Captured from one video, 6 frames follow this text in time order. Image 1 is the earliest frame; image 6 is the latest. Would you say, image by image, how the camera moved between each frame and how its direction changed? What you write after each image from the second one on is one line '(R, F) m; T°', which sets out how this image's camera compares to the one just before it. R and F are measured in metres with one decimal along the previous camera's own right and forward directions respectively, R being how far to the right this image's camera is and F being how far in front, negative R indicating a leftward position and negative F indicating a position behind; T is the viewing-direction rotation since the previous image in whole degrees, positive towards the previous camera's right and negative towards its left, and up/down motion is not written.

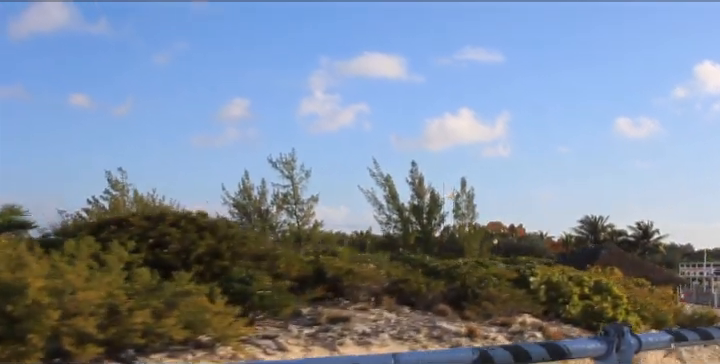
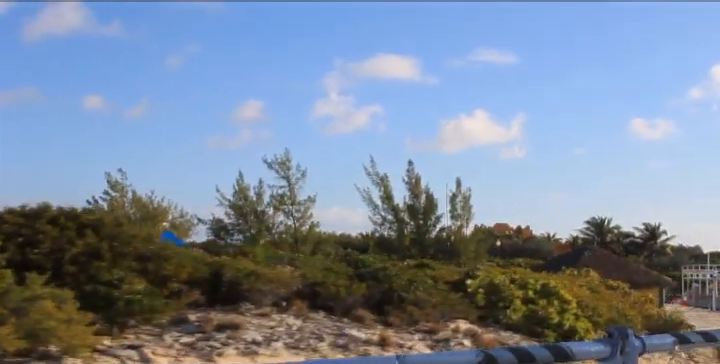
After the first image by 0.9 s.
(+1.2, +0.9) m; -1°
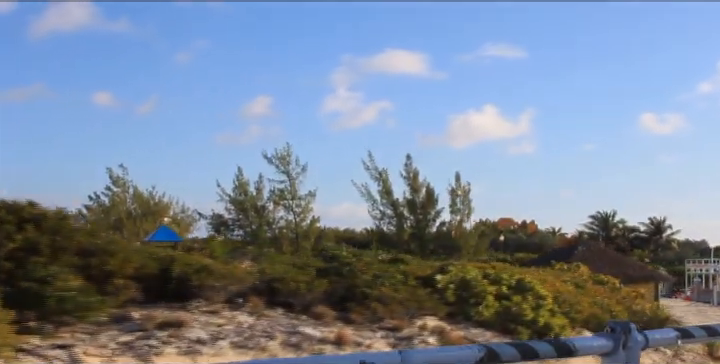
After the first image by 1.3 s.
(+0.6, +0.4) m; -1°
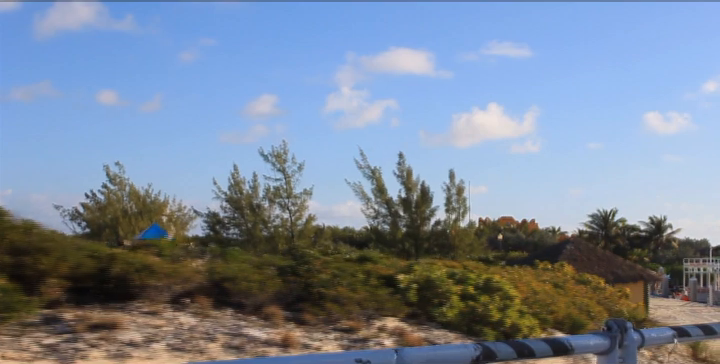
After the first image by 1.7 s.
(+0.6, +0.4) m; 0°
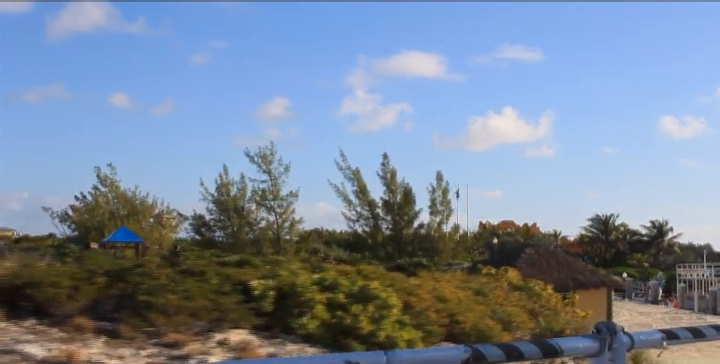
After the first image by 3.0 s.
(+1.8, +1.3) m; -1°
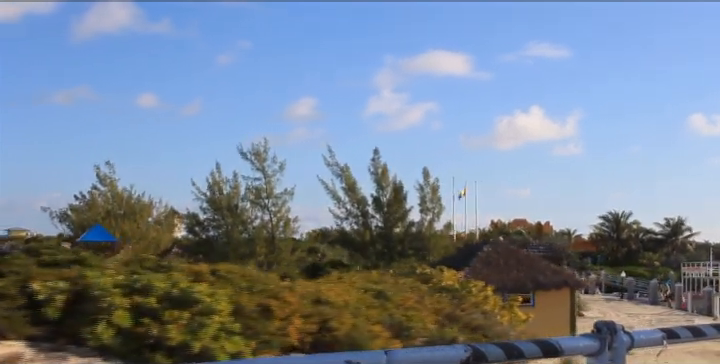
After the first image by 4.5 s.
(+2.1, +1.6) m; -1°
